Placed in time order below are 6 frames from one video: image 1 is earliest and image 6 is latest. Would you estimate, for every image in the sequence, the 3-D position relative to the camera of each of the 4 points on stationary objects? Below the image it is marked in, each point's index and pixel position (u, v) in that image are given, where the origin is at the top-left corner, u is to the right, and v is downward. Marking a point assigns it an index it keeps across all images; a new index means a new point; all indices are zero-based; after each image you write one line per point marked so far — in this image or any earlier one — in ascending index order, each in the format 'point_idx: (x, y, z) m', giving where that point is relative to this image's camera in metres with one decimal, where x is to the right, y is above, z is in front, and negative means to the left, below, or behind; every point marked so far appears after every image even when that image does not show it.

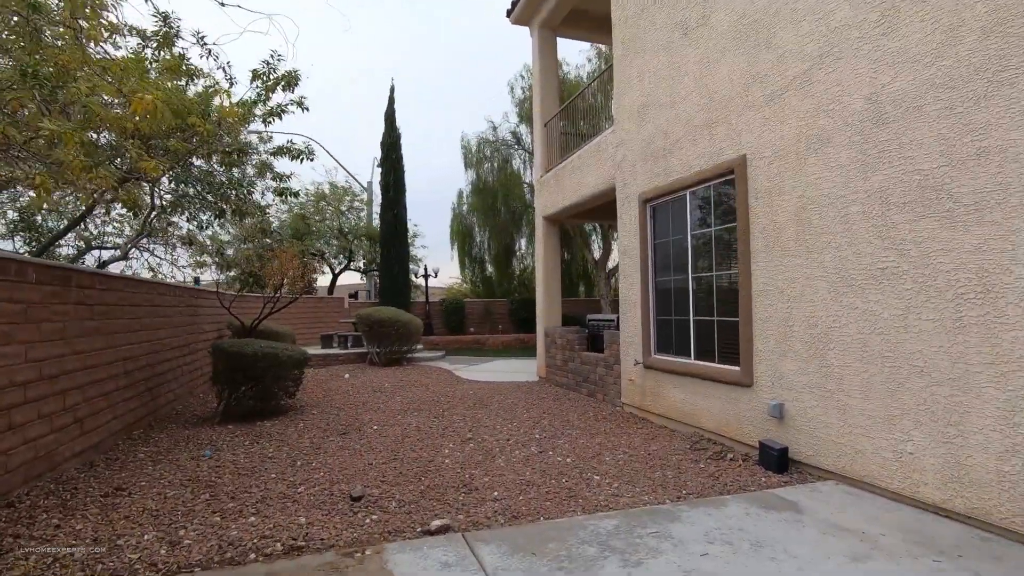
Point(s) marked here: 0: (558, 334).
0: (+0.7, -0.7, +7.8) m
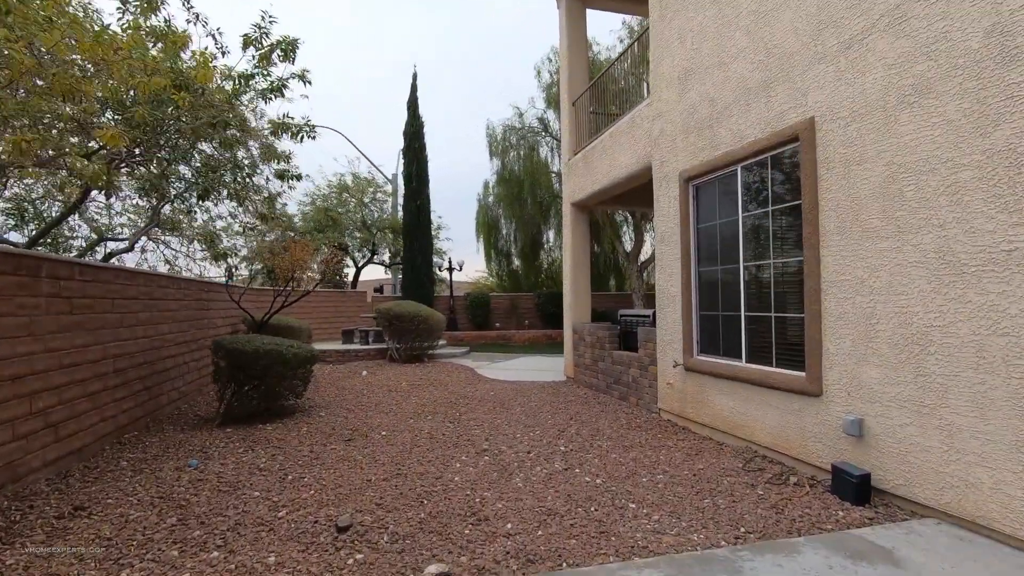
0: (+1.0, -0.6, +7.2) m
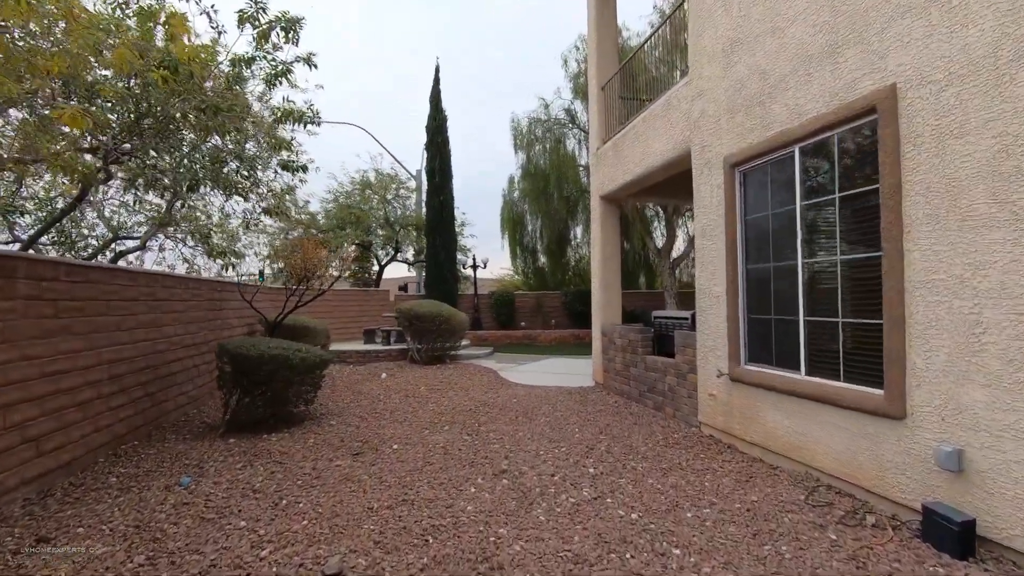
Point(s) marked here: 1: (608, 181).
0: (+1.3, -0.5, +6.7) m
1: (+1.3, +1.4, +7.1) m
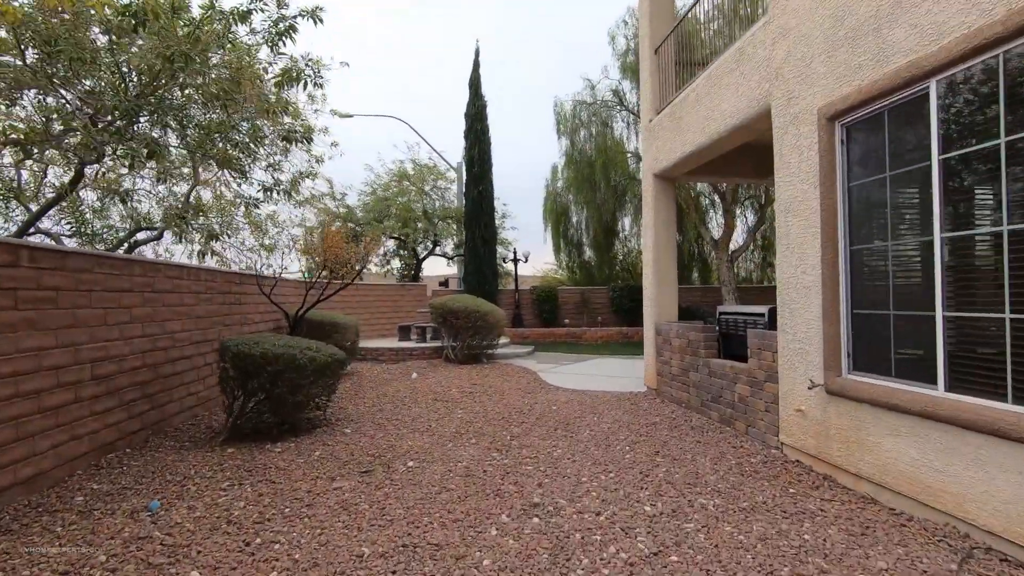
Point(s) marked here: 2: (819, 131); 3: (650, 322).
0: (+1.7, -0.5, +5.7) m
1: (+1.7, +1.5, +6.2) m
2: (+2.0, +1.0, +3.4) m
3: (+1.6, -0.4, +6.4) m
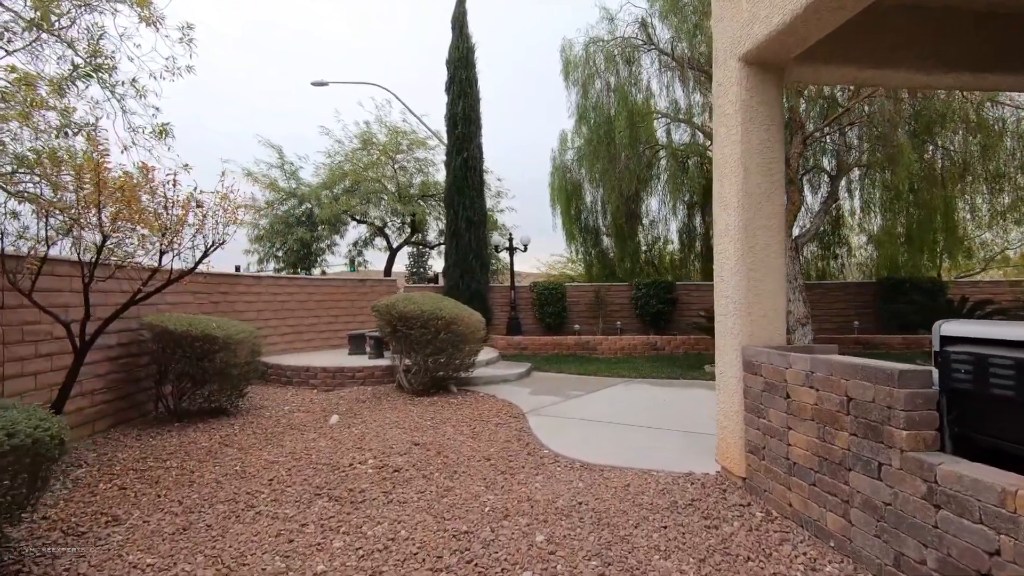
0: (+1.4, -0.4, +2.7) m
1: (+1.4, +1.6, +3.1) m
2: (+1.6, +1.0, +0.4) m
3: (+1.3, -0.4, +3.3) m
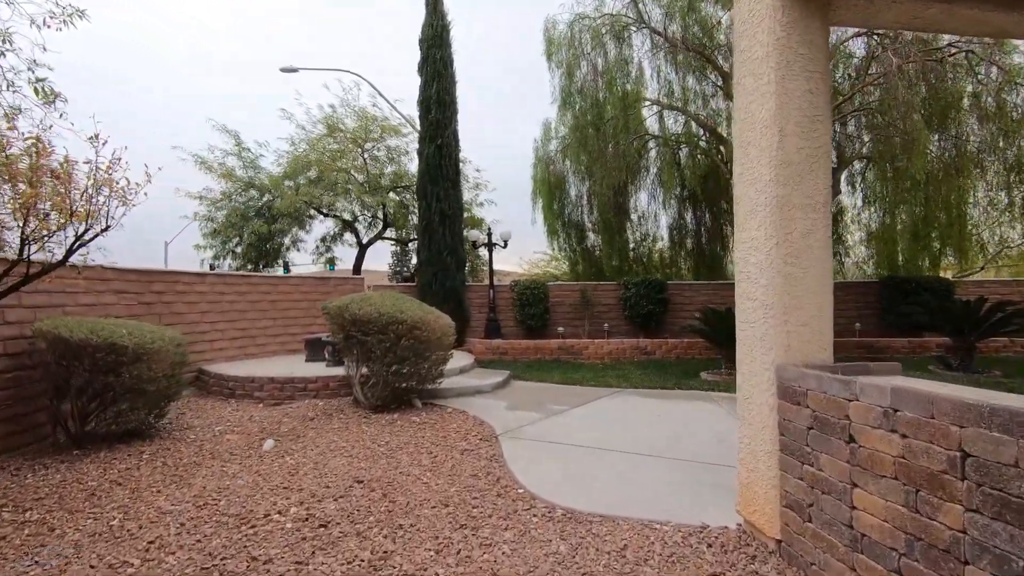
0: (+1.3, -0.4, +1.9) m
1: (+1.2, +1.6, +2.3) m
2: (+1.5, +1.0, -0.4) m
3: (+1.2, -0.4, +2.5) m
